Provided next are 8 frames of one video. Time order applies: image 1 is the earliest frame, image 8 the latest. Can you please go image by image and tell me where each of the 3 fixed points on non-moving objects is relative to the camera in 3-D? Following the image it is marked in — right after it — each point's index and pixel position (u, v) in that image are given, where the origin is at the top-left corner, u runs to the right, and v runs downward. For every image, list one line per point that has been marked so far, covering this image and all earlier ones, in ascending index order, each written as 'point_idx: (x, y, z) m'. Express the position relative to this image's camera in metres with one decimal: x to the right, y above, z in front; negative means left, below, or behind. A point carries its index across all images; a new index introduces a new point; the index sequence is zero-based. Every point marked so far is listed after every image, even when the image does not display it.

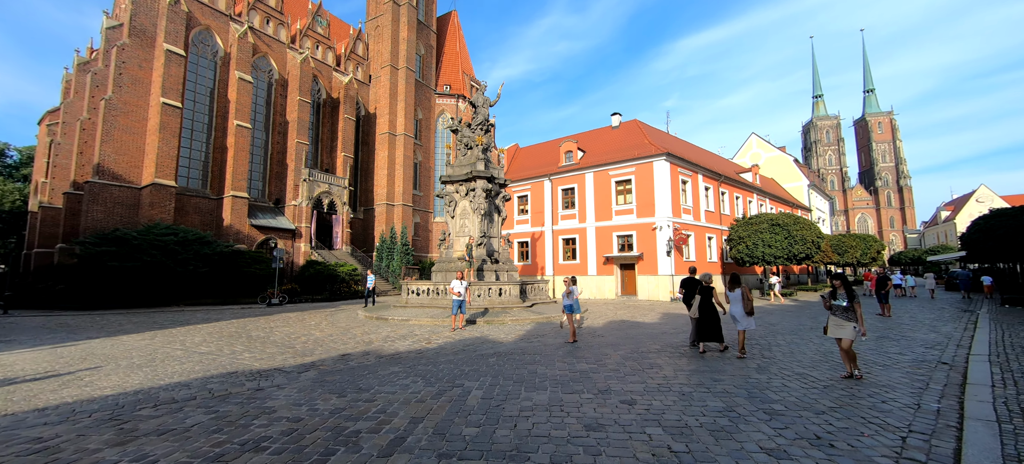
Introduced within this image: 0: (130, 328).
0: (-13.6, -3.4, +13.9) m
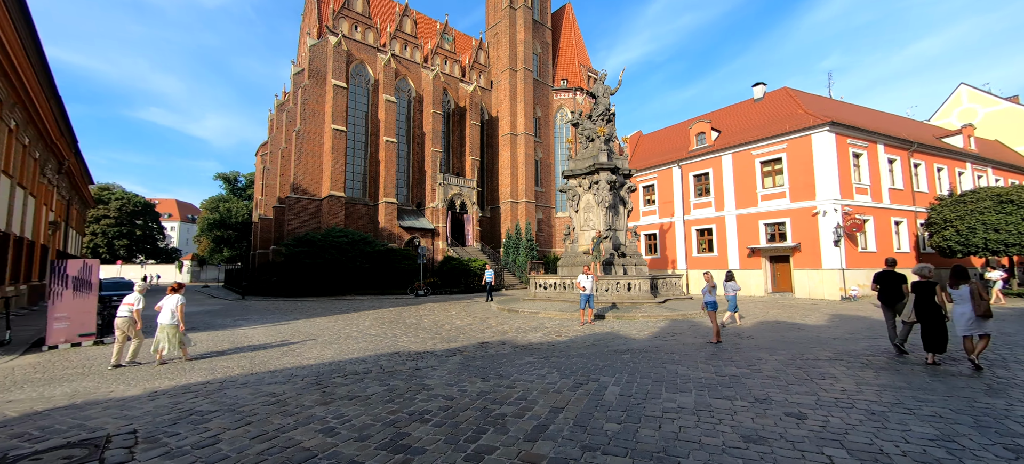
0: (-8.5, -3.6, +17.2) m
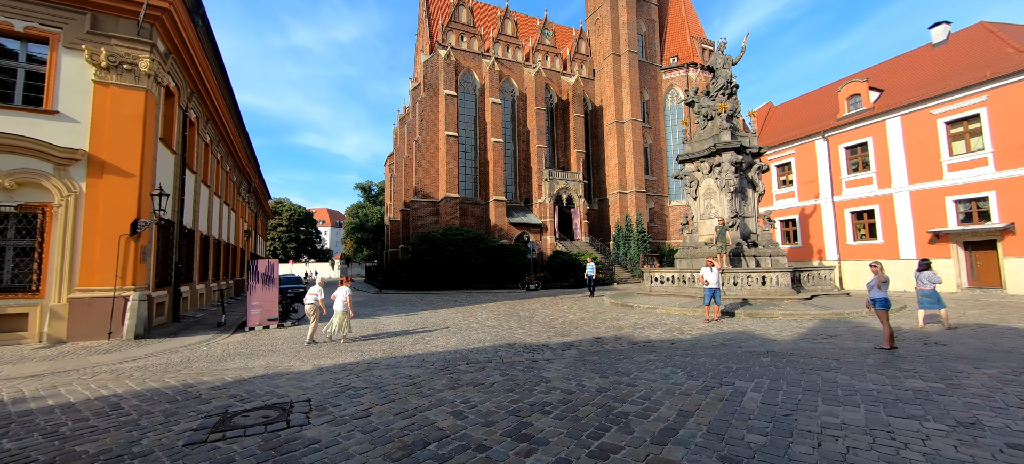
0: (-3.3, -3.6, +18.8) m
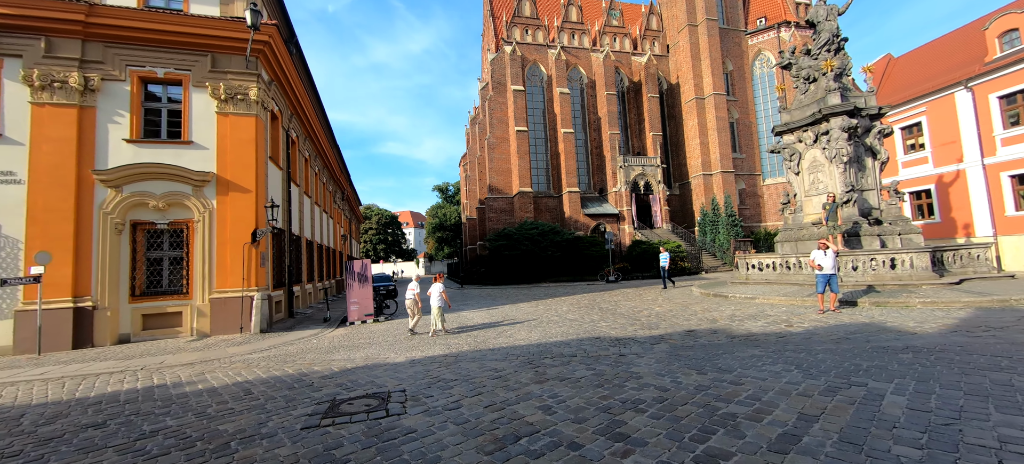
0: (+0.6, -3.3, +18.9) m
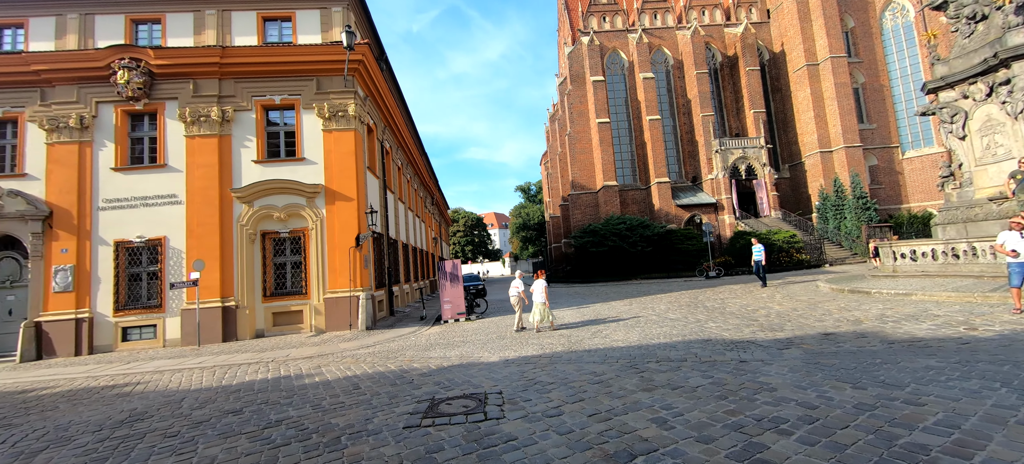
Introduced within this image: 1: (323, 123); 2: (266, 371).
0: (+4.8, -3.0, +17.9) m
1: (-6.4, +3.7, +13.1) m
2: (-5.0, -2.9, +7.8) m
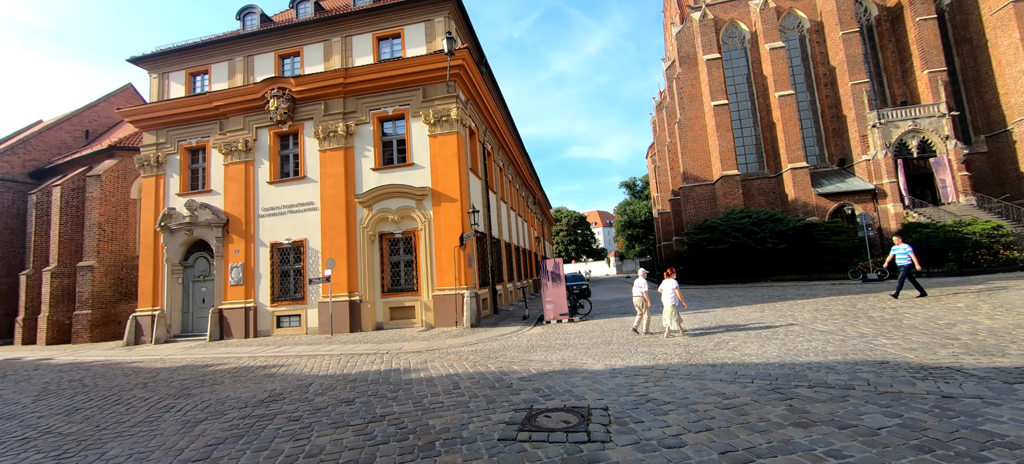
0: (+9.3, -2.8, +15.5) m
1: (-3.0, +3.7, +13.8) m
2: (-2.9, -2.9, +8.3) m
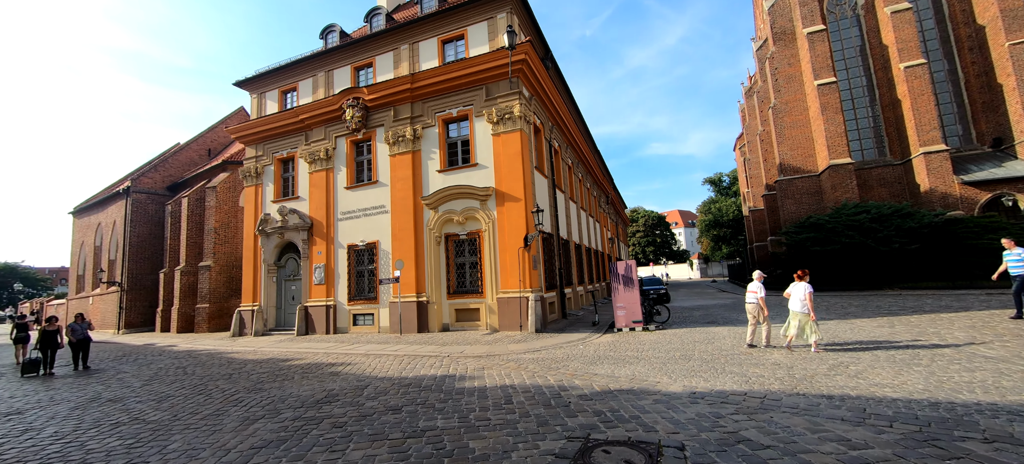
0: (+11.7, -2.7, +12.9) m
1: (-0.7, +3.7, +13.5) m
2: (-1.6, -2.9, +8.1) m
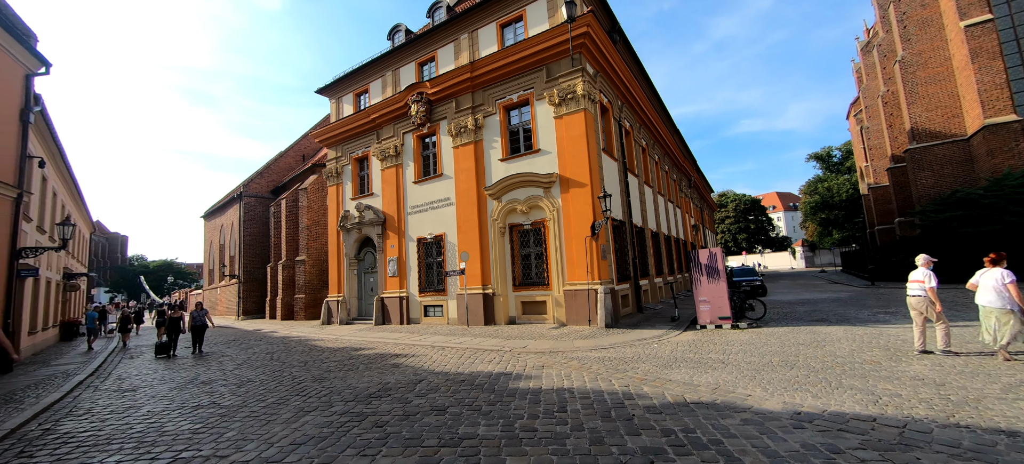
0: (+13.6, -2.0, +9.8) m
1: (+1.4, +4.0, +12.8) m
2: (-0.3, -2.7, +7.8) m
